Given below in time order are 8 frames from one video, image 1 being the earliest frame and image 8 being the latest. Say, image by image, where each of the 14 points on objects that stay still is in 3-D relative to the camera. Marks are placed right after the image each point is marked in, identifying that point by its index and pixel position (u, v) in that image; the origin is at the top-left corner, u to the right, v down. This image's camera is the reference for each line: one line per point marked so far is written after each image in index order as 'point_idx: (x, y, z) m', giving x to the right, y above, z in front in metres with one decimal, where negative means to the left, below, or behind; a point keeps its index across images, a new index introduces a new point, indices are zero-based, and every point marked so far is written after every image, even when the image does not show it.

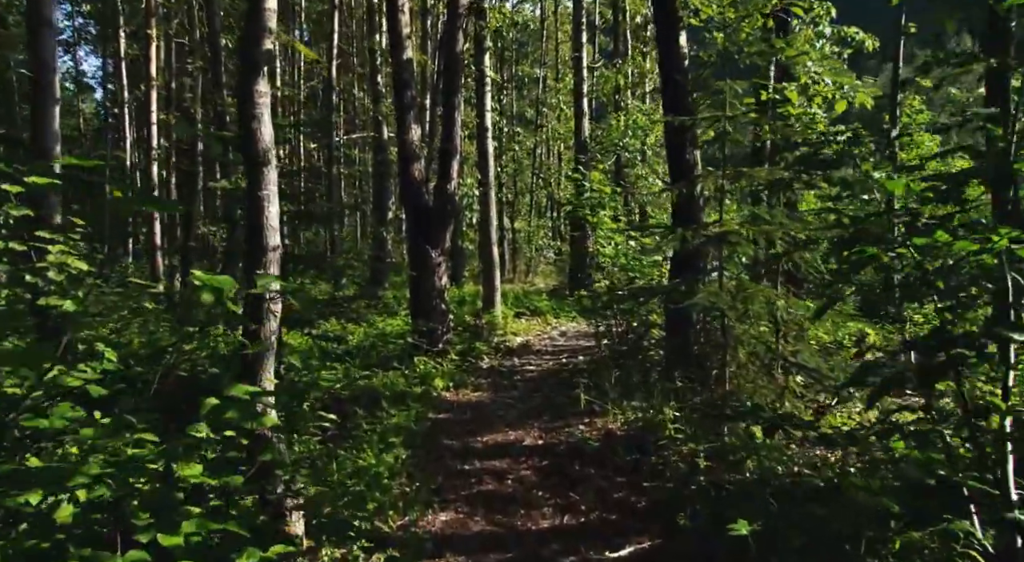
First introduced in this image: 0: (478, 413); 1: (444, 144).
0: (-0.3, -1.3, +10.4) m
1: (-0.9, +1.8, +13.9) m
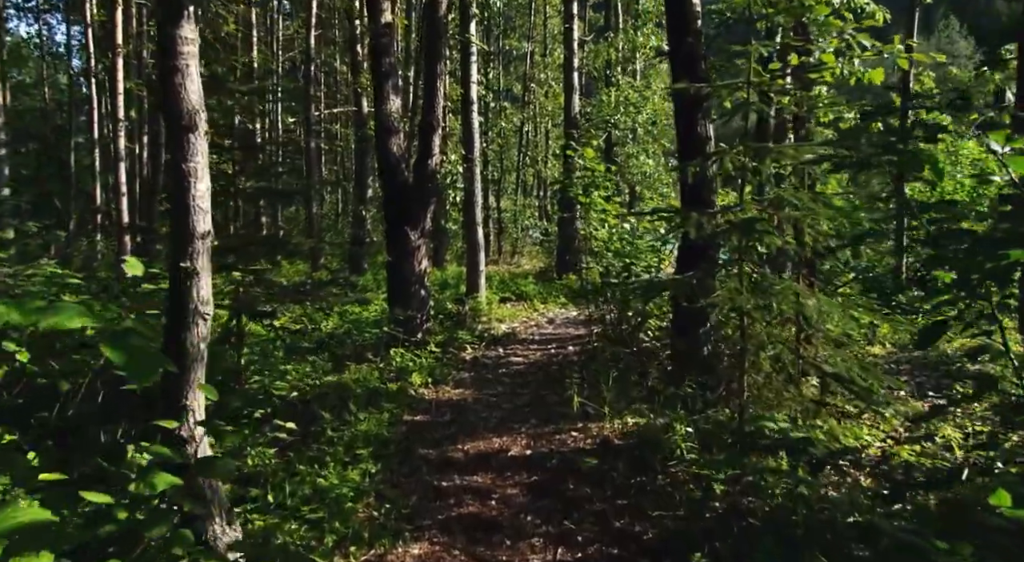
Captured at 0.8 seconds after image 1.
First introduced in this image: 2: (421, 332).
0: (-0.5, -1.2, +9.4) m
1: (-1.1, +2.0, +12.8) m
2: (-1.1, -0.7, +12.8) m
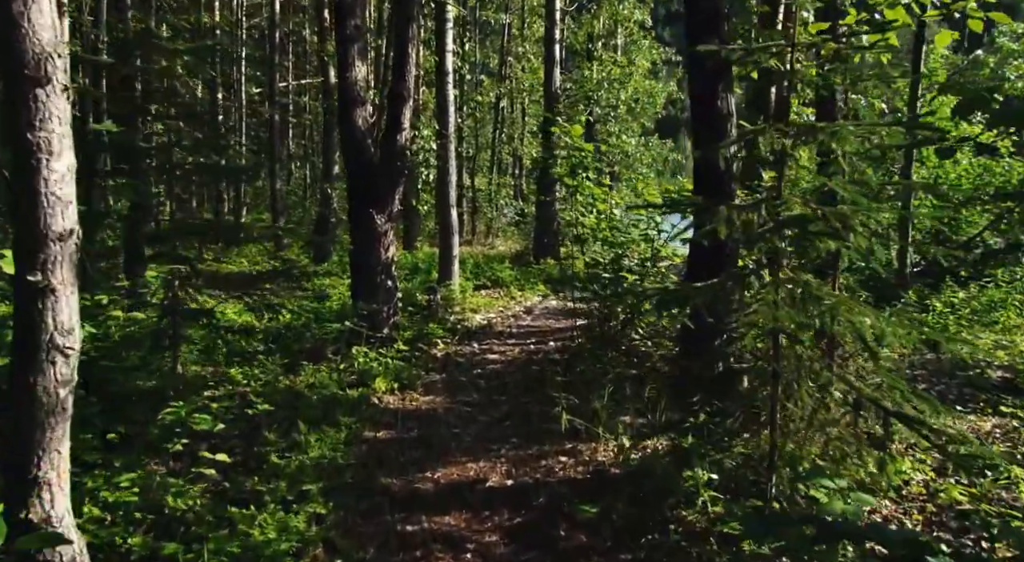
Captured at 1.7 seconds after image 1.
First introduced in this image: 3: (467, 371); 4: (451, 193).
0: (-0.7, -1.2, +8.1) m
1: (-1.3, +2.1, +11.5) m
2: (-1.4, -0.5, +11.5) m
3: (-0.5, -1.0, +11.1) m
4: (-1.0, +1.4, +16.2) m
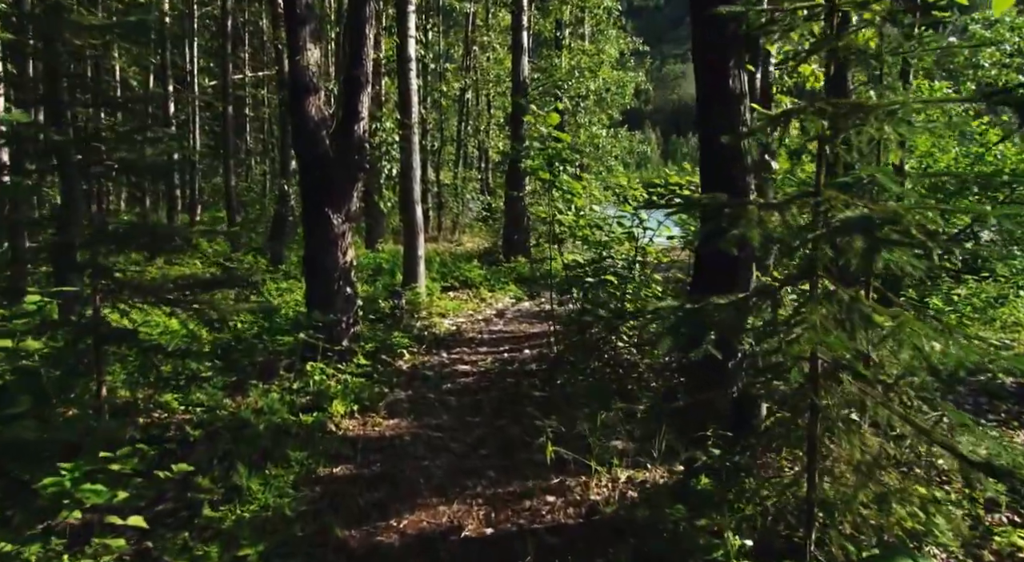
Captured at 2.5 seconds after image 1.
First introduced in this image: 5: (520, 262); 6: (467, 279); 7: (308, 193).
0: (-0.8, -1.2, +7.1) m
1: (-1.6, +2.1, +10.4) m
2: (-1.7, -0.6, +10.4) m
3: (-0.7, -1.0, +10.0) m
4: (-1.4, +1.4, +15.1) m
5: (+0.1, +0.4, +19.5) m
6: (-0.7, 0.0, +17.4) m
7: (-2.0, +0.9, +10.3) m
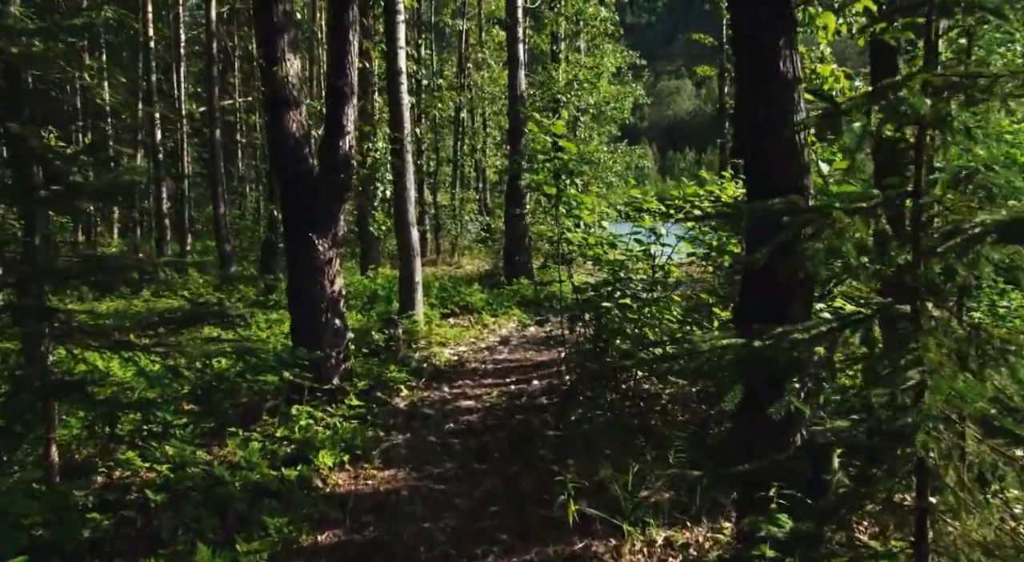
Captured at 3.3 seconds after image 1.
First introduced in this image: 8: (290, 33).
0: (-0.7, -1.4, +6.1) m
1: (-1.6, +1.8, +9.5) m
2: (-1.6, -0.9, +9.4) m
3: (-0.7, -1.3, +9.0) m
4: (-1.4, +1.0, +14.1) m
5: (+0.2, -0.1, +18.5) m
6: (-0.7, -0.4, +16.4) m
7: (-2.0, +0.6, +9.3) m
8: (-2.0, +2.3, +9.5) m
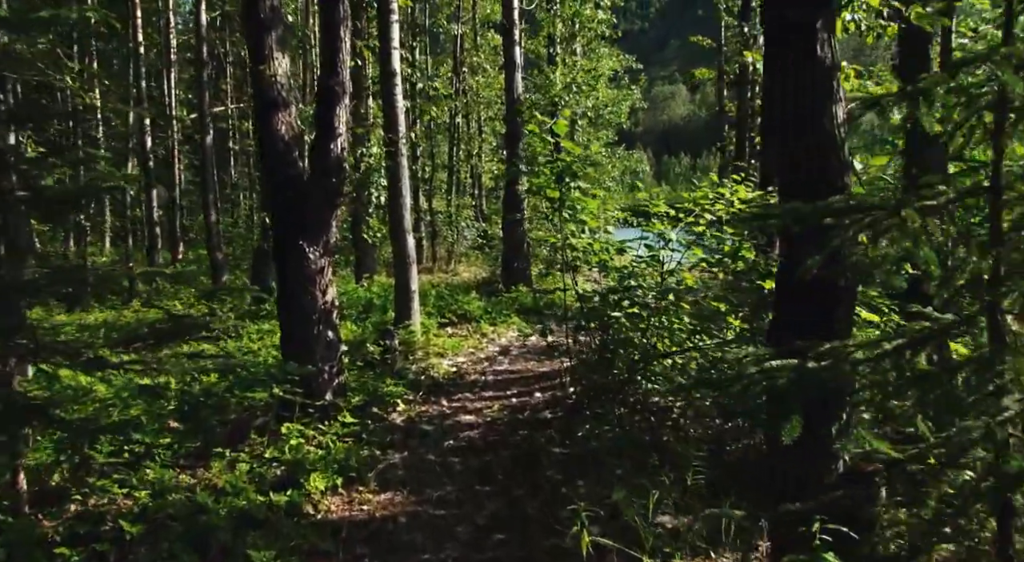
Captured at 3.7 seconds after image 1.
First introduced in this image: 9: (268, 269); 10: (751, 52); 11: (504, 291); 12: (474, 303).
0: (-0.7, -1.5, +5.6) m
1: (-1.6, +1.7, +9.0) m
2: (-1.6, -1.0, +8.9) m
3: (-0.6, -1.4, +8.5) m
4: (-1.4, +0.9, +13.7) m
5: (+0.2, -0.2, +18.1) m
6: (-0.7, -0.5, +15.9) m
7: (-2.0, +0.5, +8.9) m
8: (-2.1, +2.2, +9.1) m
9: (-3.8, +0.2, +16.2) m
10: (+4.0, +3.9, +17.5) m
11: (-0.1, -0.2, +18.8) m
12: (-0.6, -0.4, +16.6) m
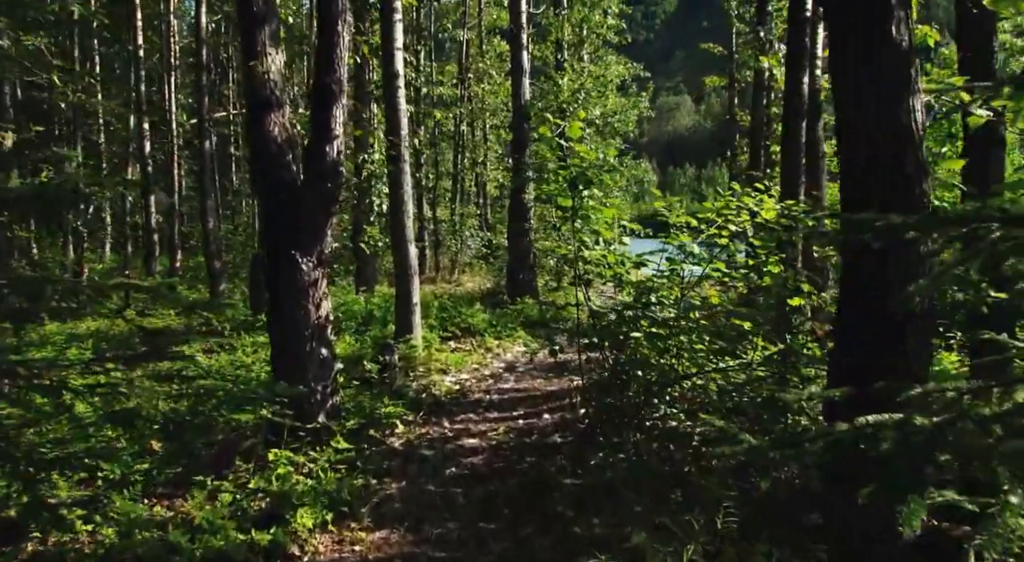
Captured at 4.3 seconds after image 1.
0: (-0.6, -1.6, +4.9) m
1: (-1.5, +1.6, +8.4) m
2: (-1.5, -1.1, +8.3) m
3: (-0.6, -1.5, +7.9) m
4: (-1.3, +0.7, +13.0) m
5: (+0.3, -0.4, +17.4) m
6: (-0.6, -0.7, +15.3) m
7: (-1.9, +0.4, +8.2) m
8: (-2.0, +2.1, +8.5) m
9: (-3.7, 0.0, +15.6) m
10: (+4.2, +3.6, +16.9) m
11: (0.0, -0.4, +18.2) m
12: (-0.5, -0.5, +16.0) m
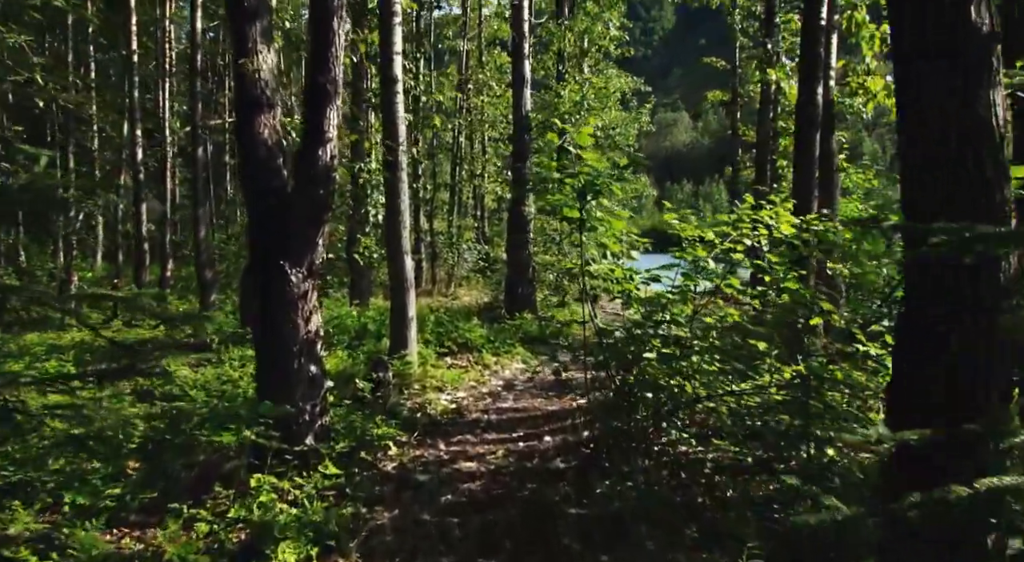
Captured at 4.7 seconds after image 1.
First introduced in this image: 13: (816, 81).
0: (-0.6, -1.6, +4.4) m
1: (-1.5, +1.5, +7.9) m
2: (-1.5, -1.2, +7.8) m
3: (-0.6, -1.6, +7.4) m
4: (-1.3, +0.6, +12.5) m
5: (+0.2, -0.6, +16.9) m
6: (-0.6, -0.9, +14.8) m
7: (-1.9, +0.3, +7.7) m
8: (-1.9, +2.0, +8.0) m
9: (-3.7, -0.1, +15.1) m
10: (+4.2, +3.4, +16.4) m
11: (-0.1, -0.6, +17.7) m
12: (-0.5, -0.8, +15.5) m
13: (+3.3, +2.1, +11.1) m
